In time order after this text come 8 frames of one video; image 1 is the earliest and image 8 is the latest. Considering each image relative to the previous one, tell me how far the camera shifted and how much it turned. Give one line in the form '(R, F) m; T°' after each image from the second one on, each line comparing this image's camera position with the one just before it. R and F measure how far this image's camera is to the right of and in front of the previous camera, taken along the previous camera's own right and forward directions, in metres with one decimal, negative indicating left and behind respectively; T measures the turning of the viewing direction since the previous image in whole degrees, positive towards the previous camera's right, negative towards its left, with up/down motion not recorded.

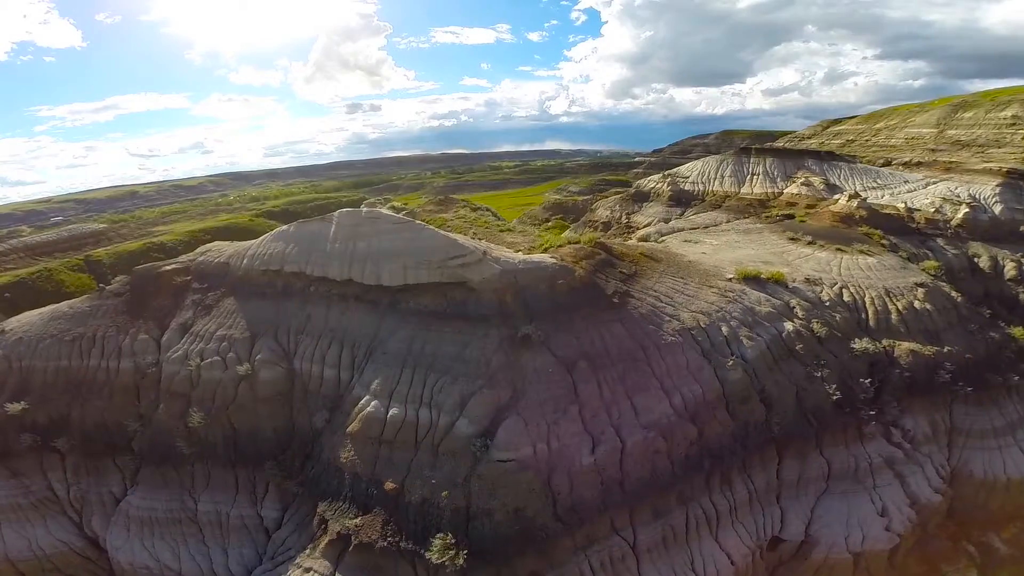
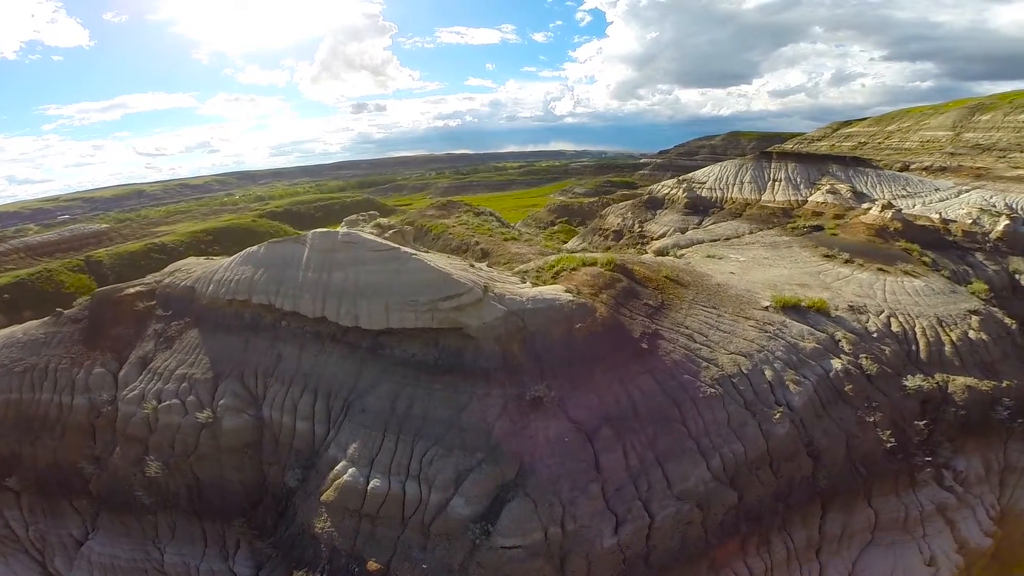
(0.0, +2.1) m; 0°
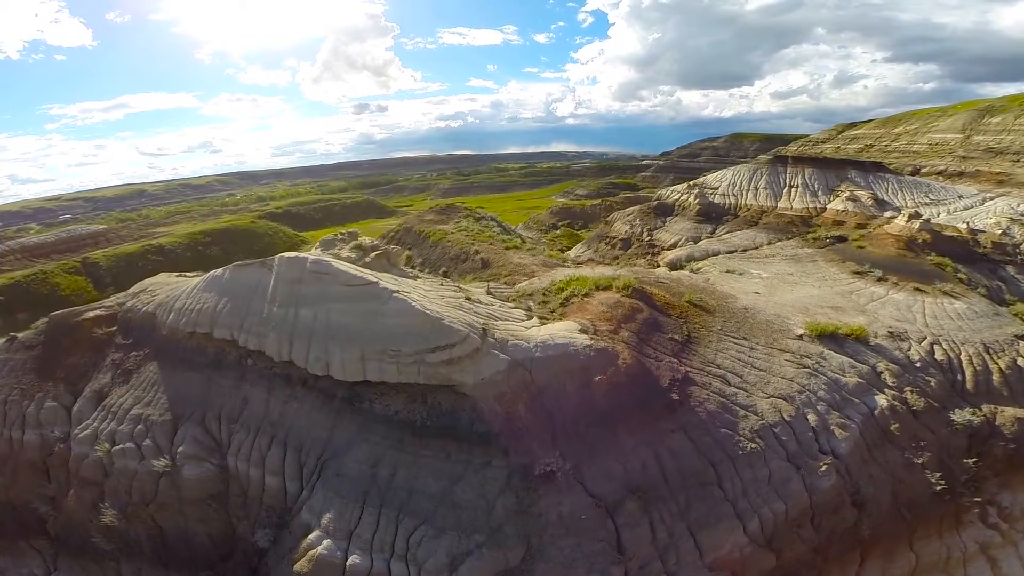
(-0.1, +1.6) m; 0°
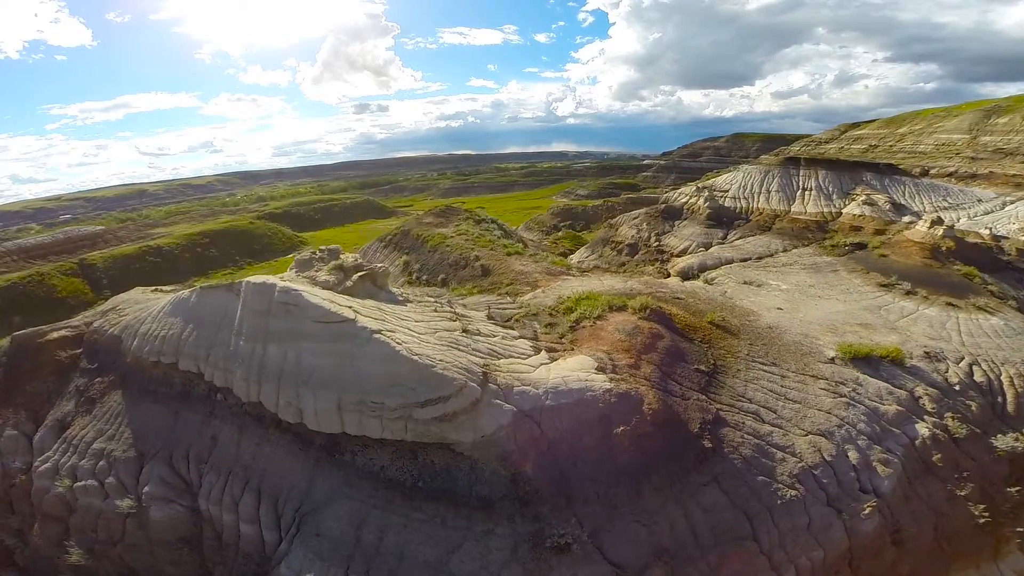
(-0.1, +1.2) m; 0°
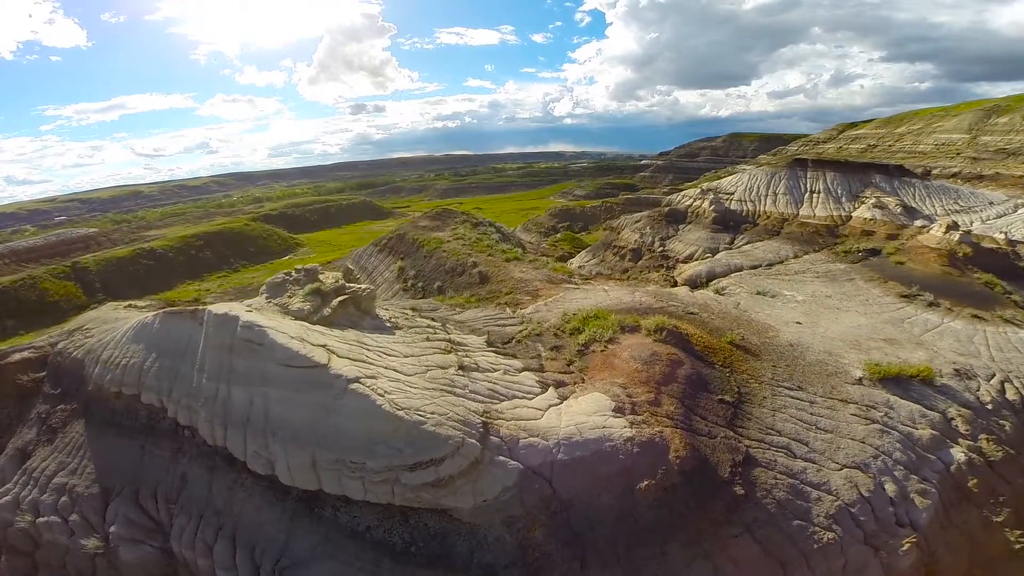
(-0.1, +1.0) m; 0°
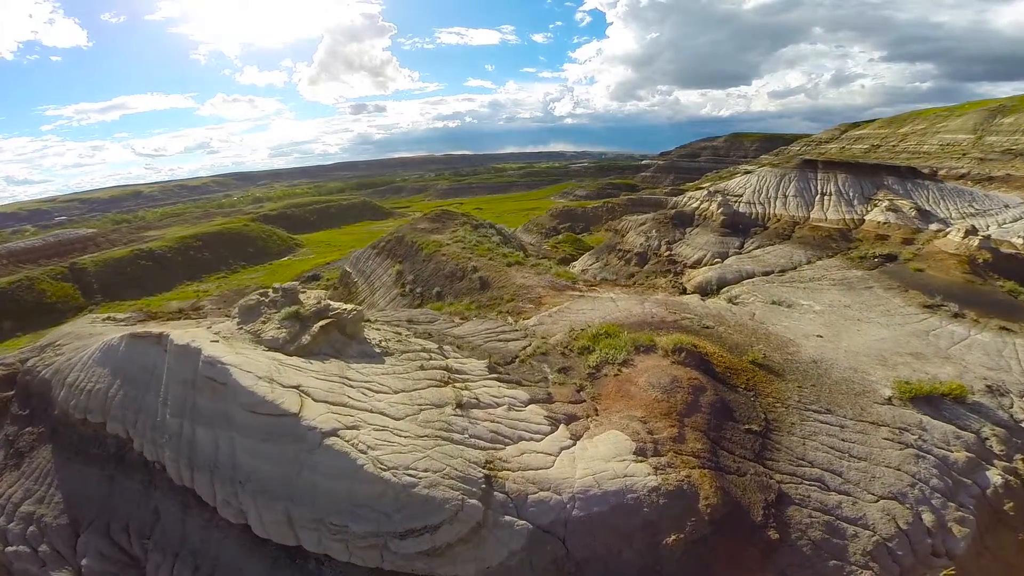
(-0.1, +0.8) m; 0°
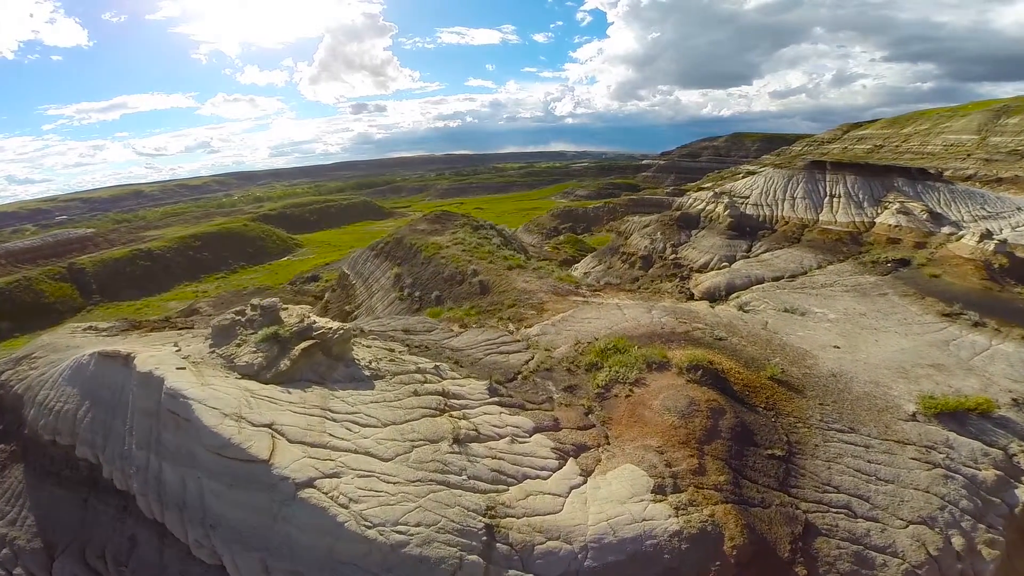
(0.0, +0.6) m; 0°
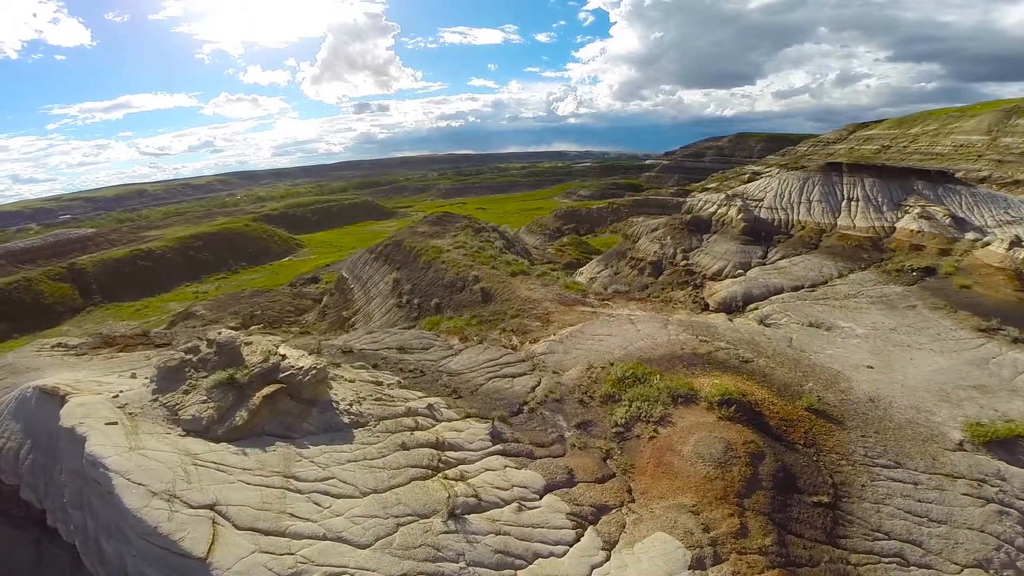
(-0.1, +1.0) m; 0°
